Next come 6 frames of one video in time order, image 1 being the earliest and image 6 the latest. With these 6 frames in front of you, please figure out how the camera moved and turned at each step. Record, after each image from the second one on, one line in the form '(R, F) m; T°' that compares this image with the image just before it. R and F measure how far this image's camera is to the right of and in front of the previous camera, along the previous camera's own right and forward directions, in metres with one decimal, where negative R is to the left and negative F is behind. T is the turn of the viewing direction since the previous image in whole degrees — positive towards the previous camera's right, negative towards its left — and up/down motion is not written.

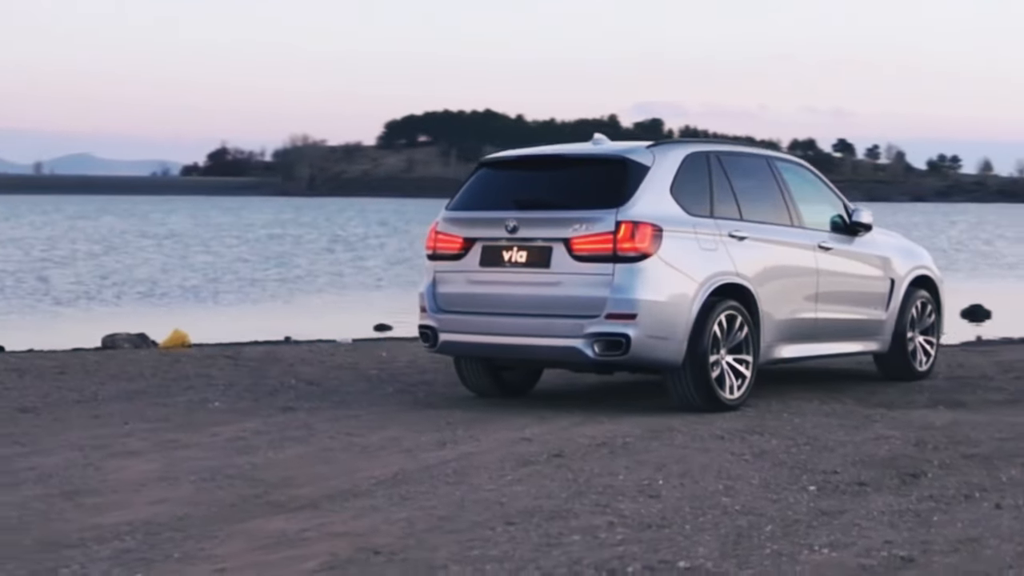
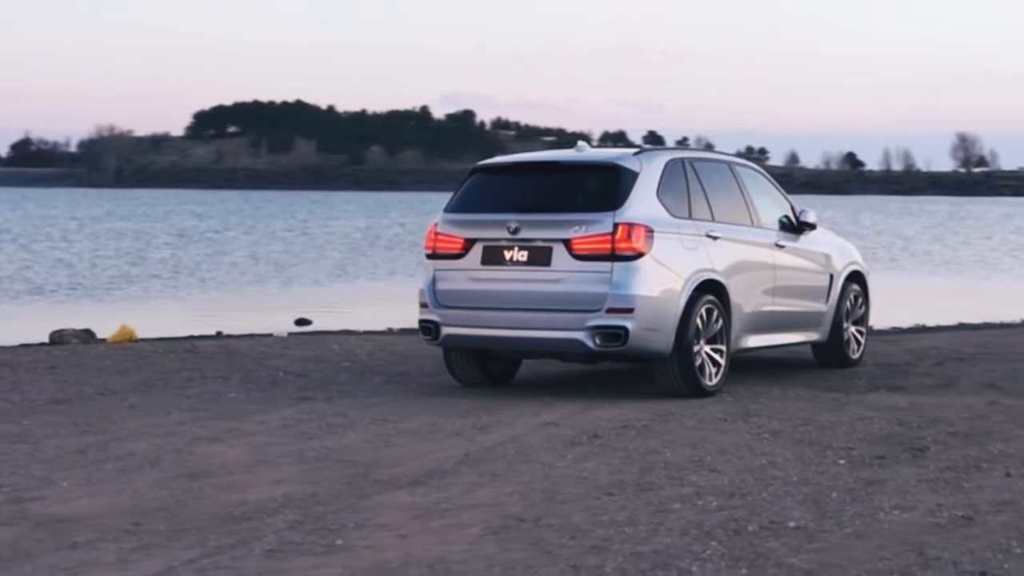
(-1.0, -0.8) m; +6°
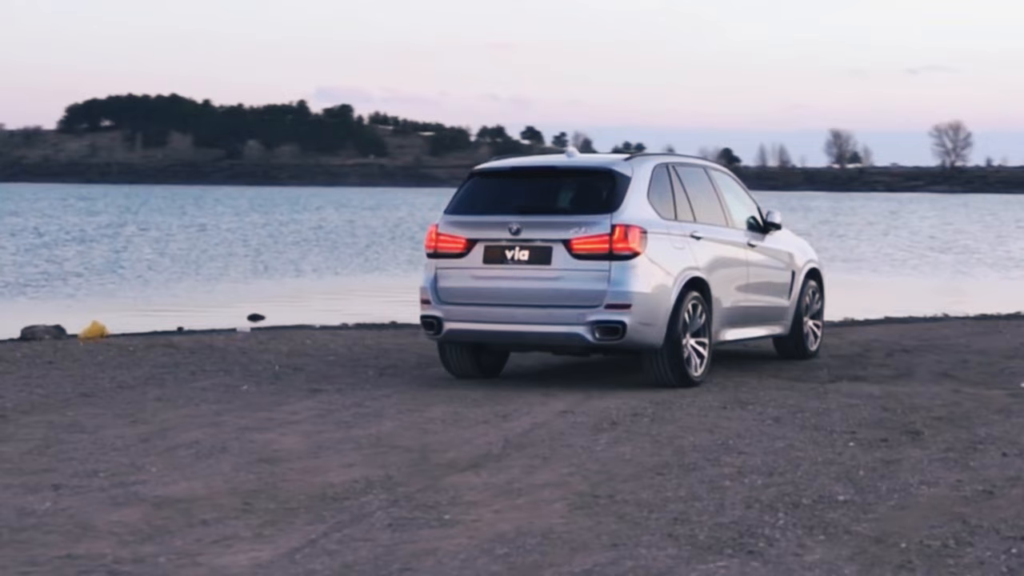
(-0.7, -0.6) m; +4°
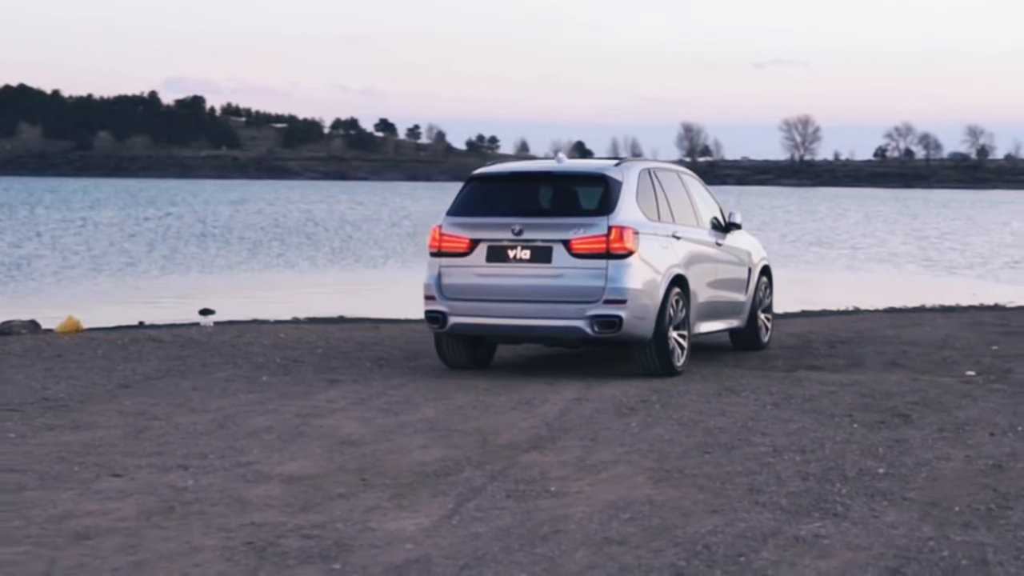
(-1.0, -0.9) m; +5°
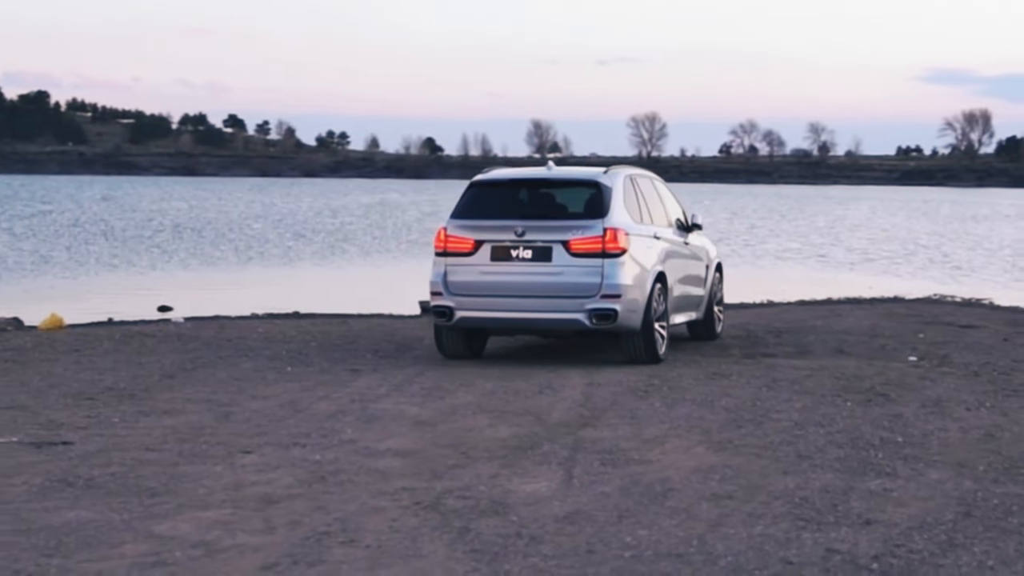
(-1.1, -1.1) m; +5°
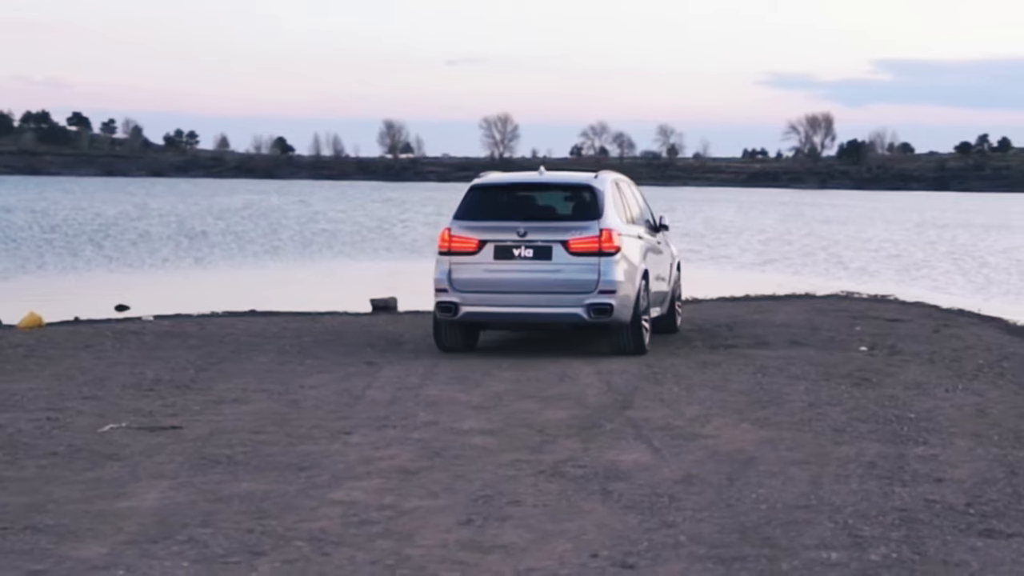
(-1.2, -1.0) m; +5°
